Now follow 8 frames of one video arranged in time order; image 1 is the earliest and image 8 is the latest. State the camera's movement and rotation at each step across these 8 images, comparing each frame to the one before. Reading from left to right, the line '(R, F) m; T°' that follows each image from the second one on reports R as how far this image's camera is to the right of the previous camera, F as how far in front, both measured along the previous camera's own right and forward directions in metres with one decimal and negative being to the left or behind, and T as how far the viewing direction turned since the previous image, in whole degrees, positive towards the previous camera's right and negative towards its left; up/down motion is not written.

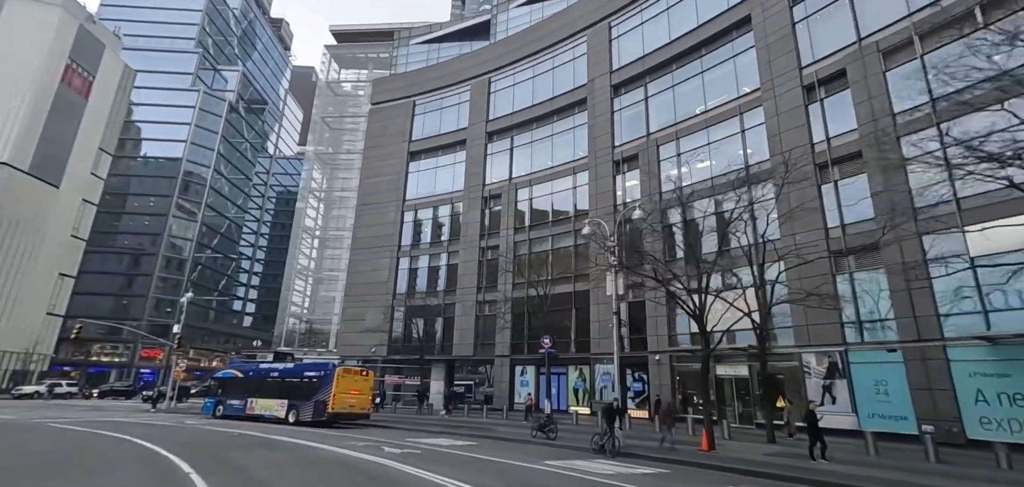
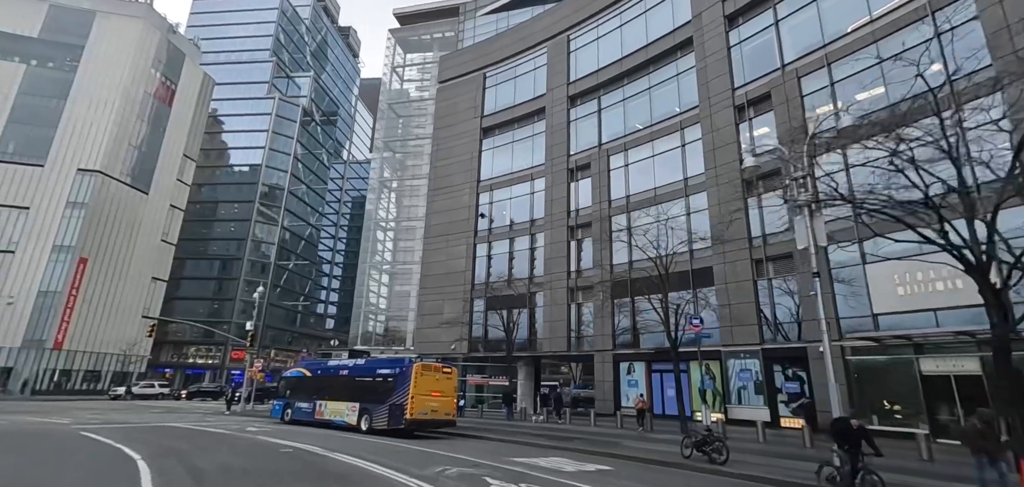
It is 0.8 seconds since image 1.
(-1.5, +4.4) m; -8°
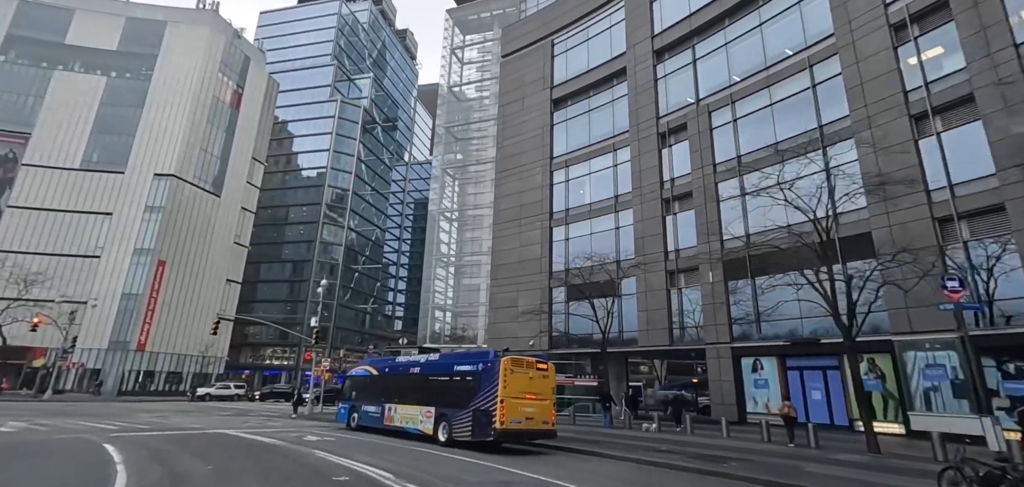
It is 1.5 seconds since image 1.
(-1.3, +3.7) m; -7°
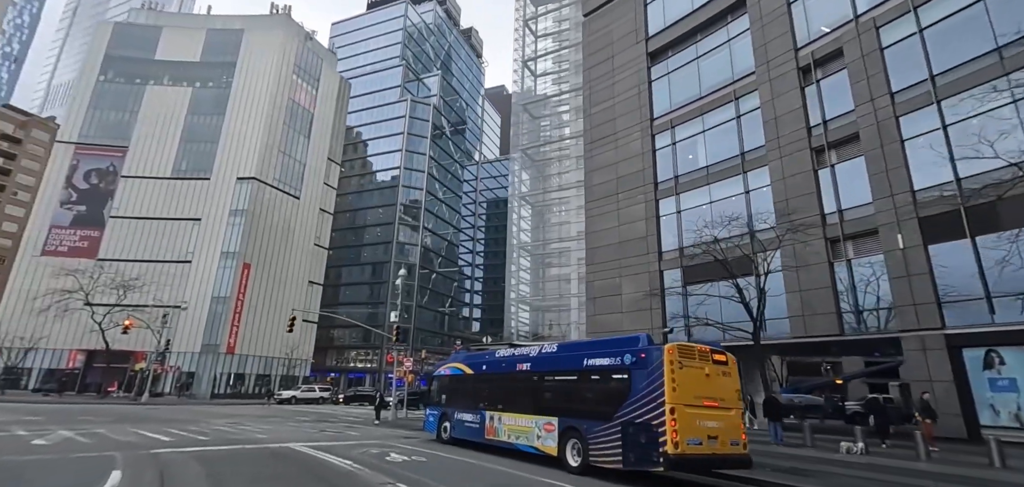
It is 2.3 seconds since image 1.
(-1.6, +4.1) m; -8°
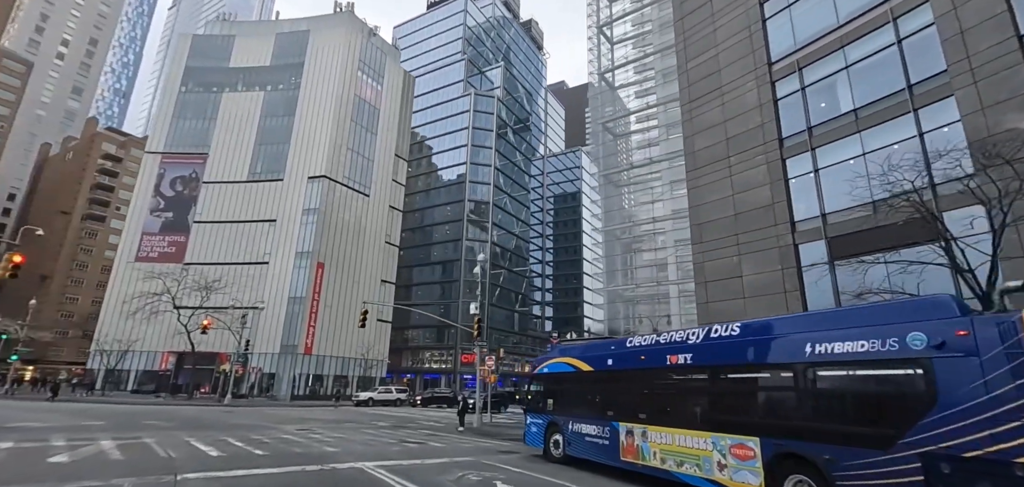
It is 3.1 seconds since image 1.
(-1.3, +3.5) m; -7°
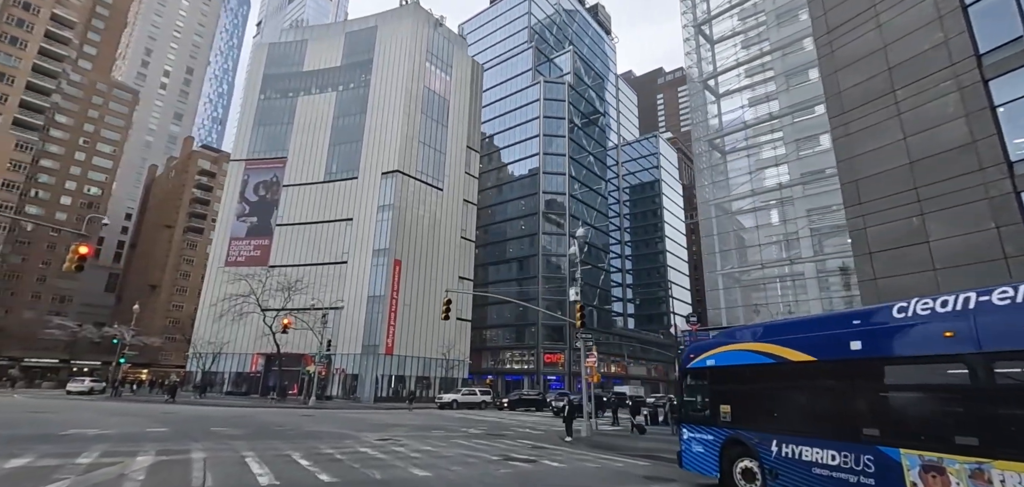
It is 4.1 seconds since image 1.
(-1.3, +3.6) m; -8°
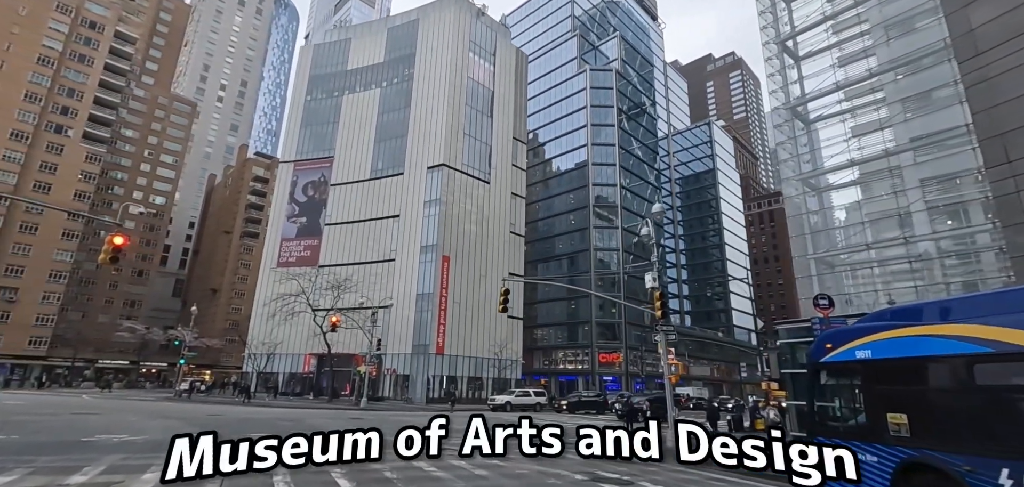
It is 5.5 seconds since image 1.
(-0.7, +2.3) m; -5°
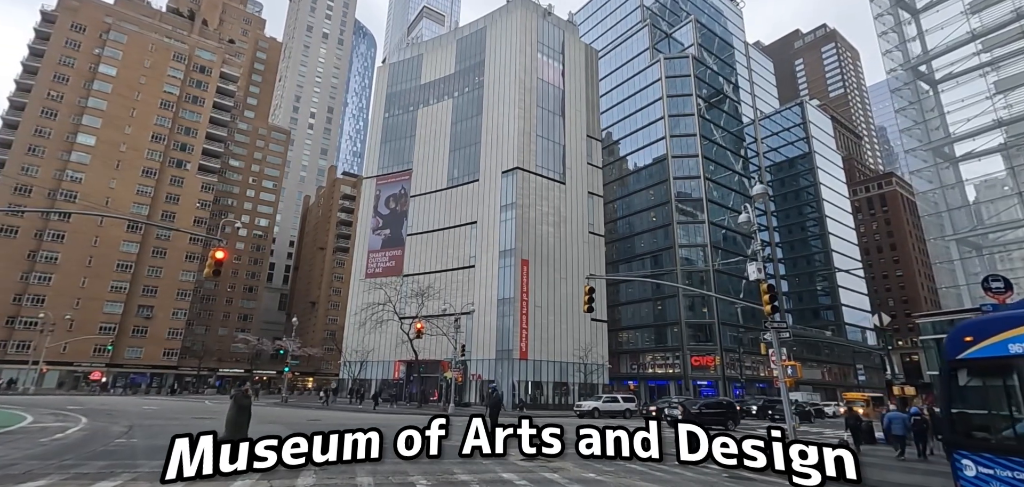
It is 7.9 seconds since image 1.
(-0.1, +0.9) m; -9°
